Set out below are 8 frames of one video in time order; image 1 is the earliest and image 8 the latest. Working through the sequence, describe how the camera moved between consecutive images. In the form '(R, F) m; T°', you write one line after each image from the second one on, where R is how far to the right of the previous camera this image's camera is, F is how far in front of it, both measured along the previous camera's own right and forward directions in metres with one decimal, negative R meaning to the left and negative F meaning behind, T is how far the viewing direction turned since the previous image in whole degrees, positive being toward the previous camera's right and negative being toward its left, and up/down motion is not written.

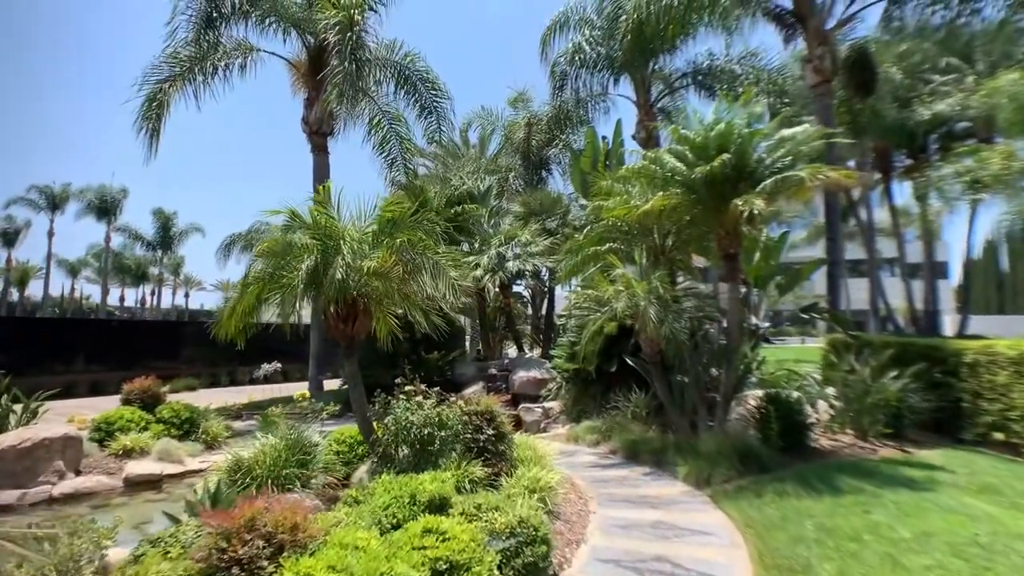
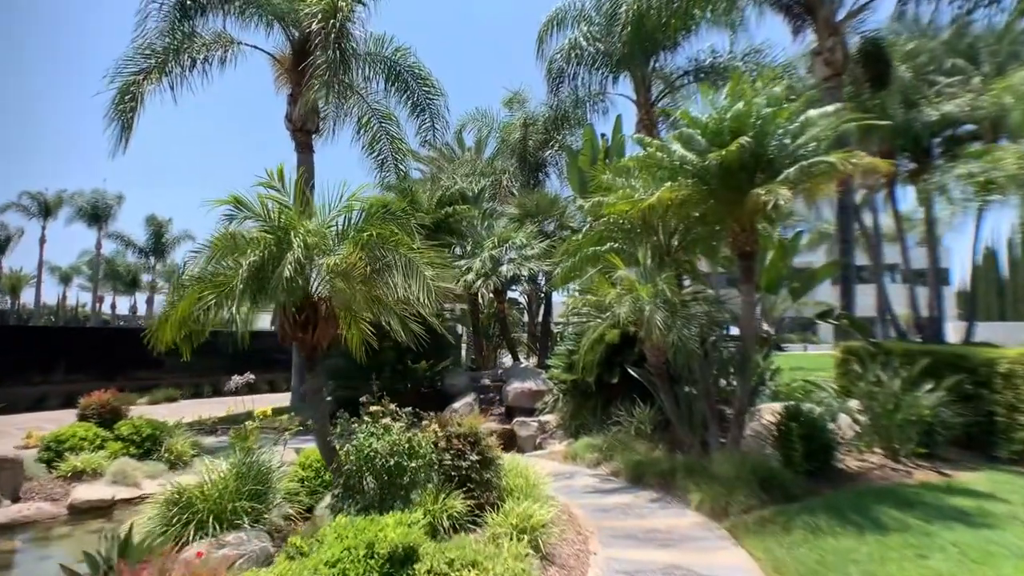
(+0.1, +0.9) m; 0°
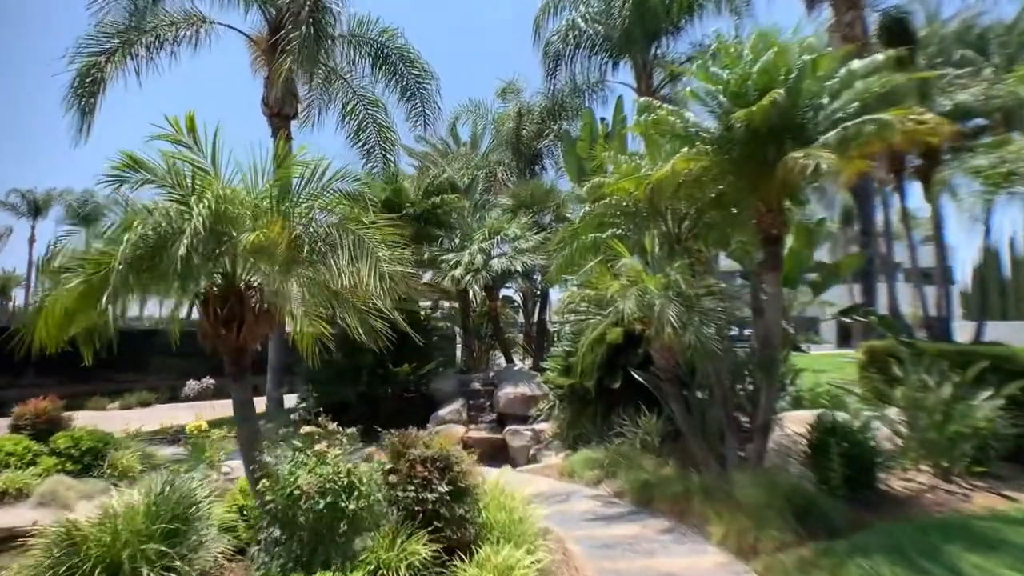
(+0.1, +1.2) m; 0°
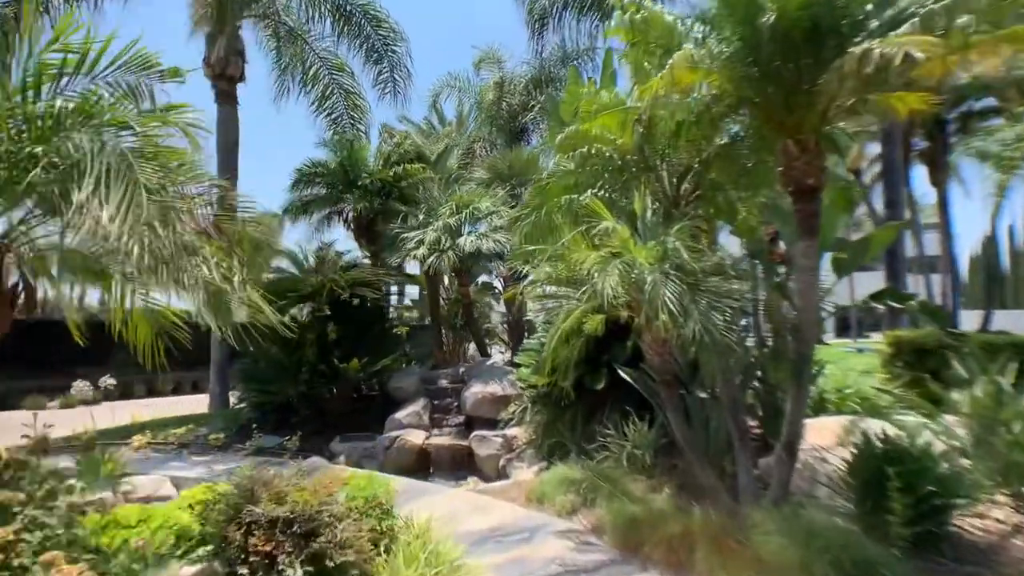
(+0.5, +1.7) m; 0°
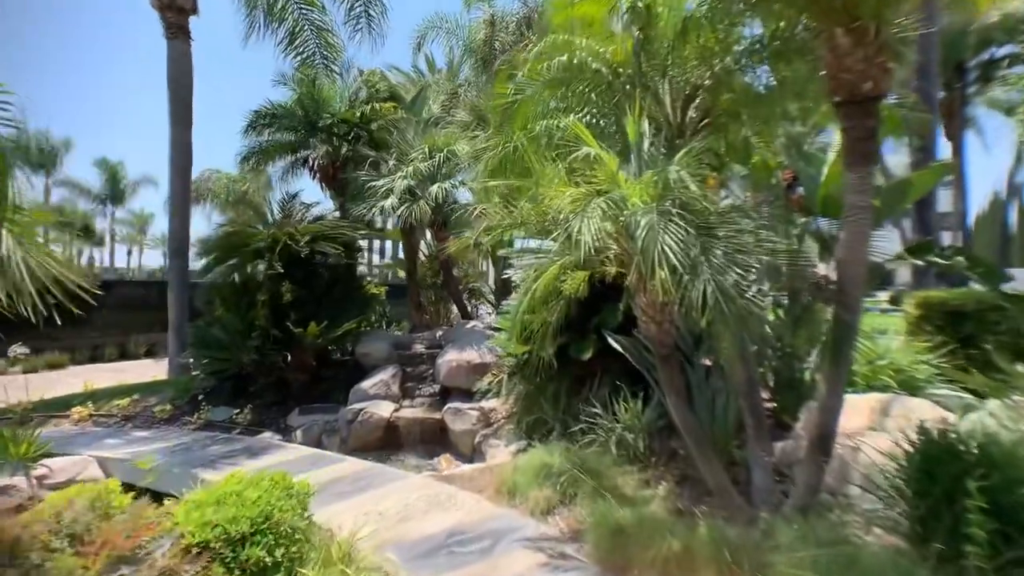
(+0.3, +1.2) m; 0°
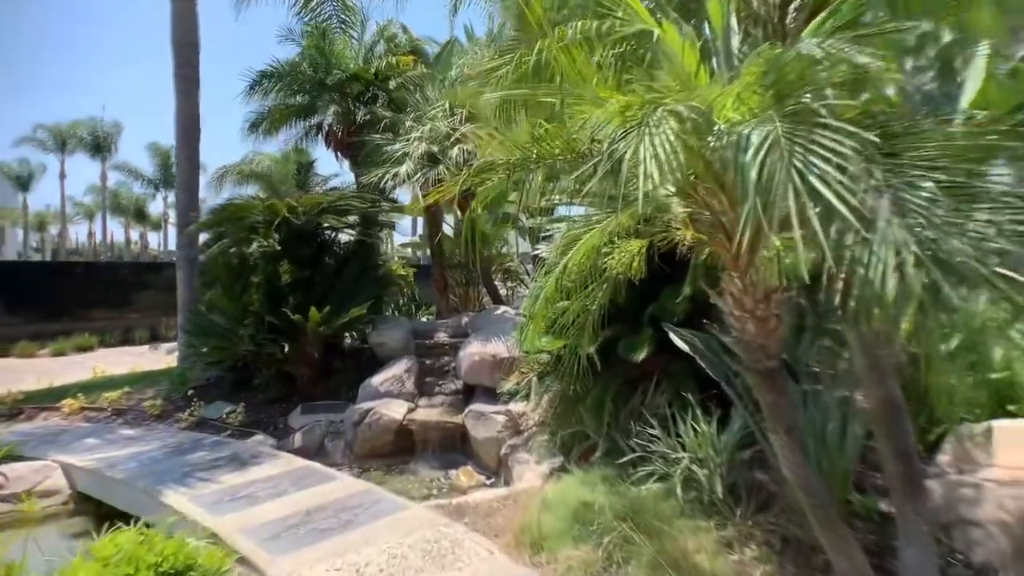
(+0.1, +1.5) m; -5°
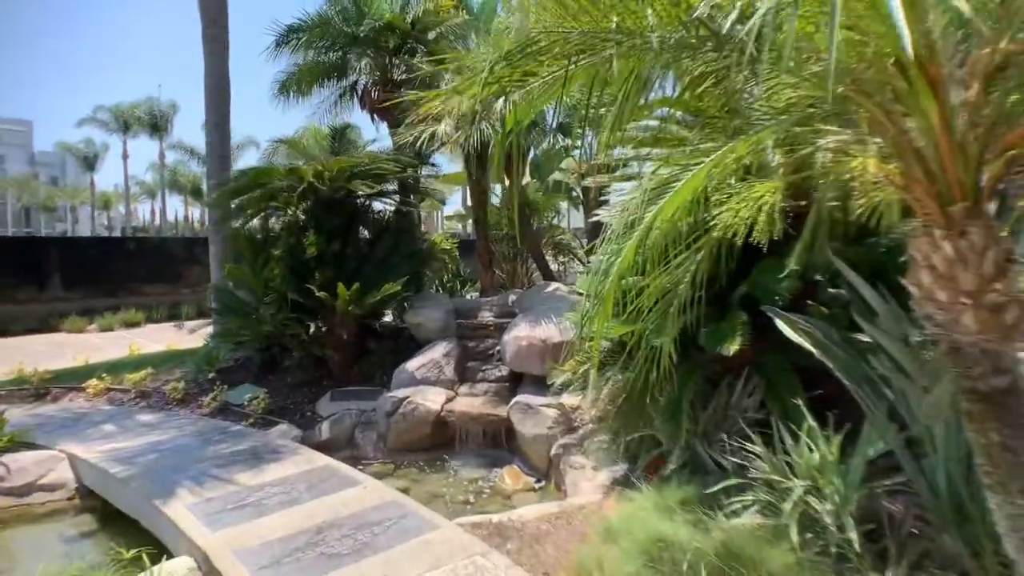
(0.0, +1.0) m; -5°
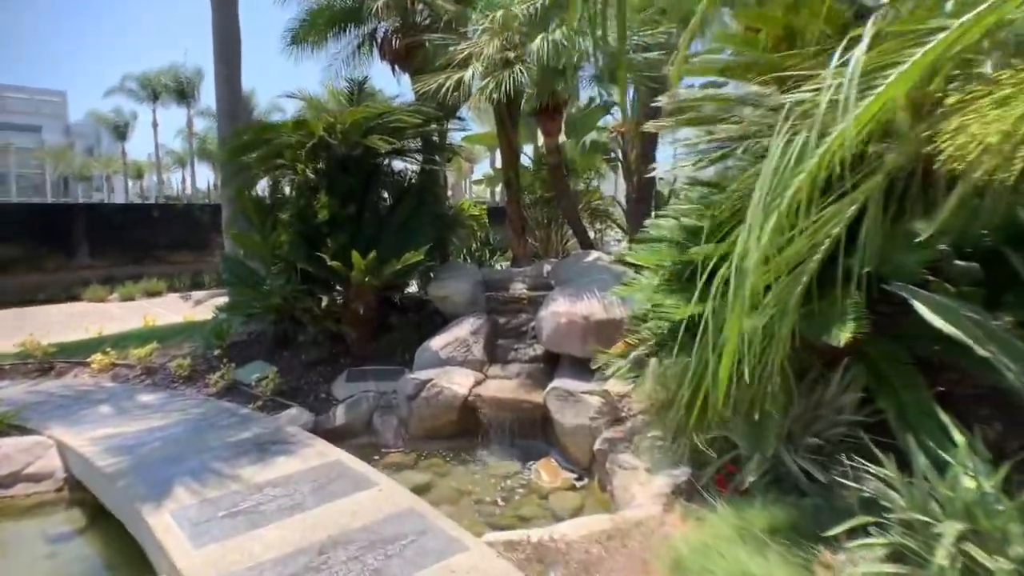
(-0.1, +0.8) m; -3°
